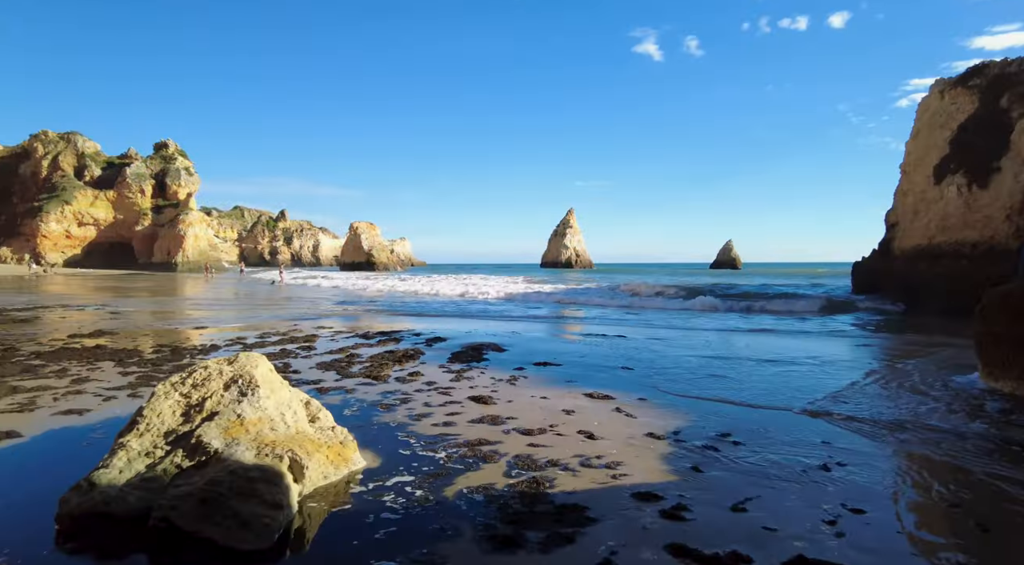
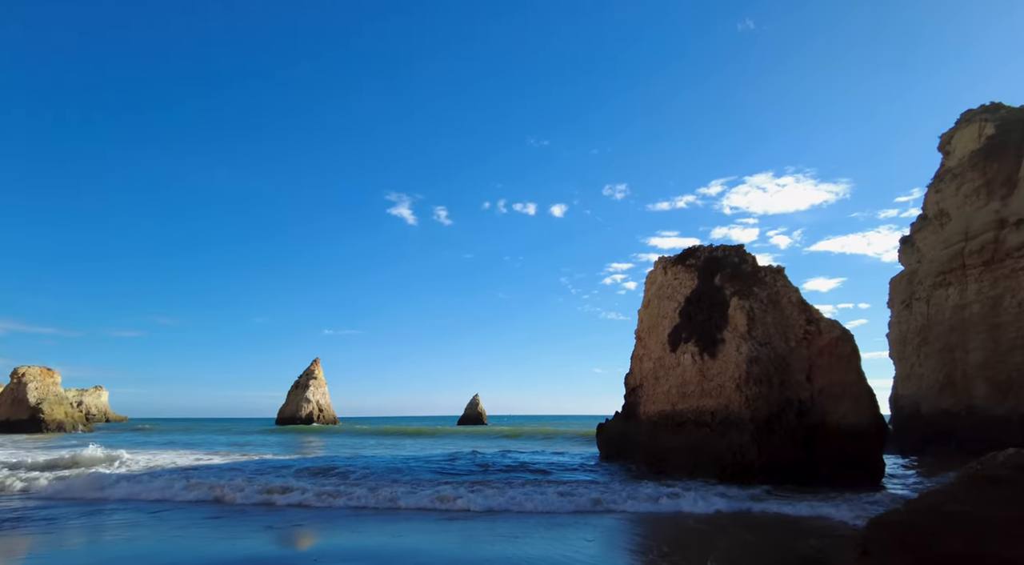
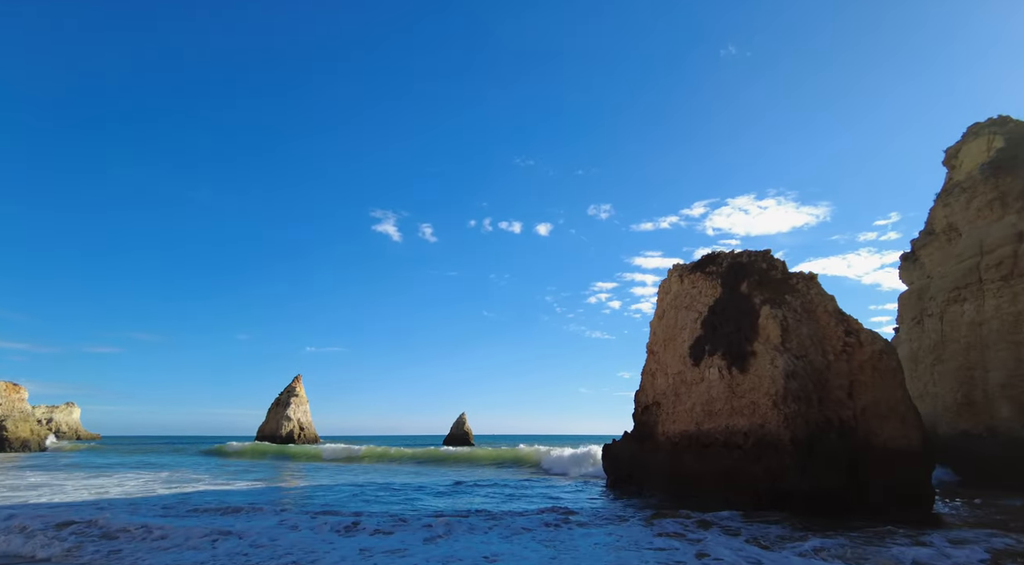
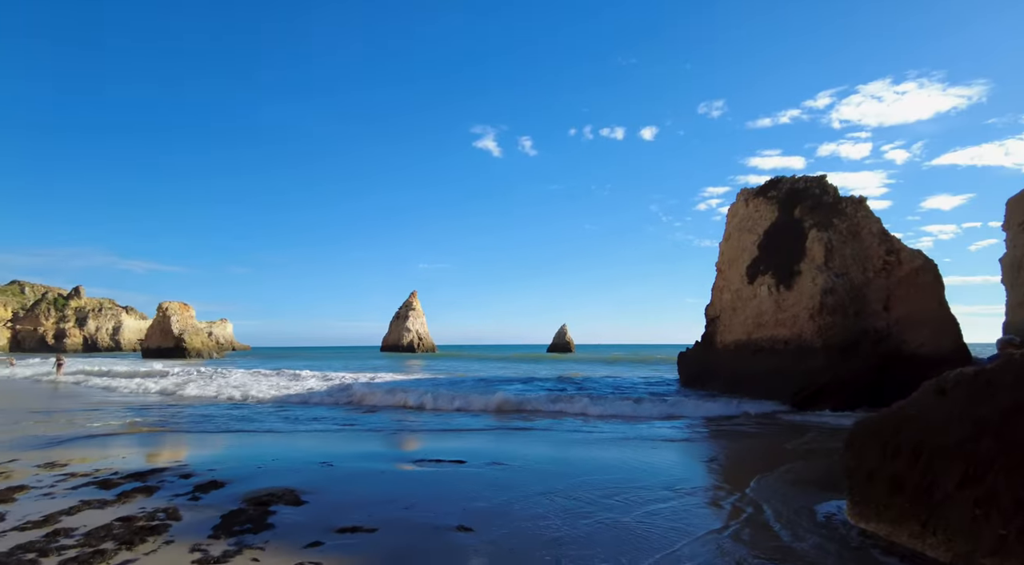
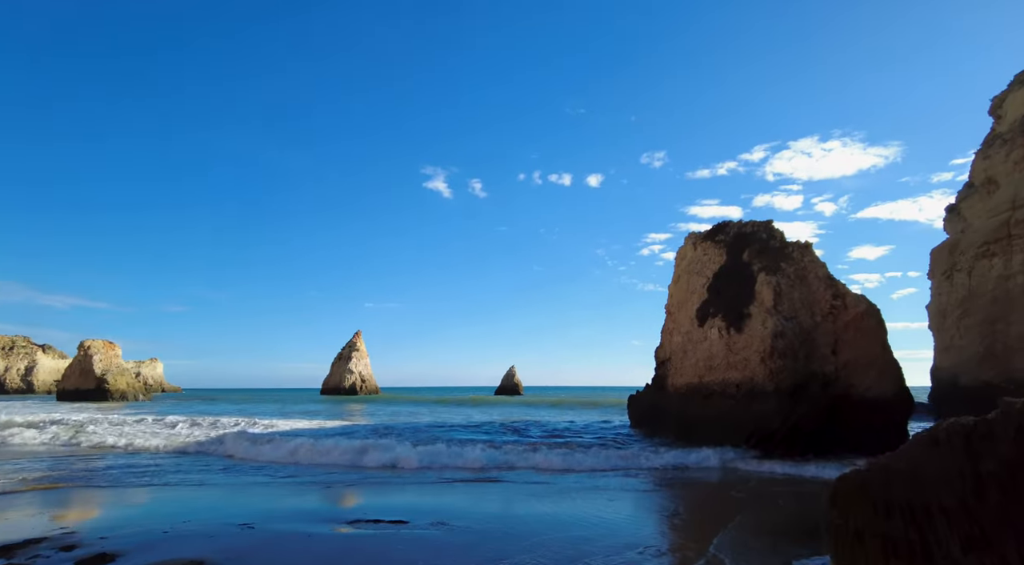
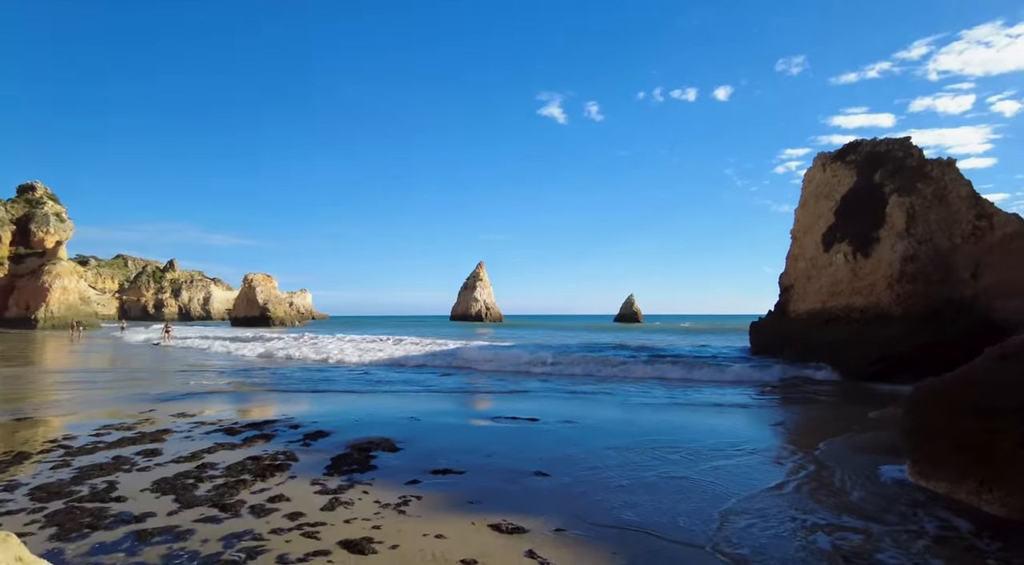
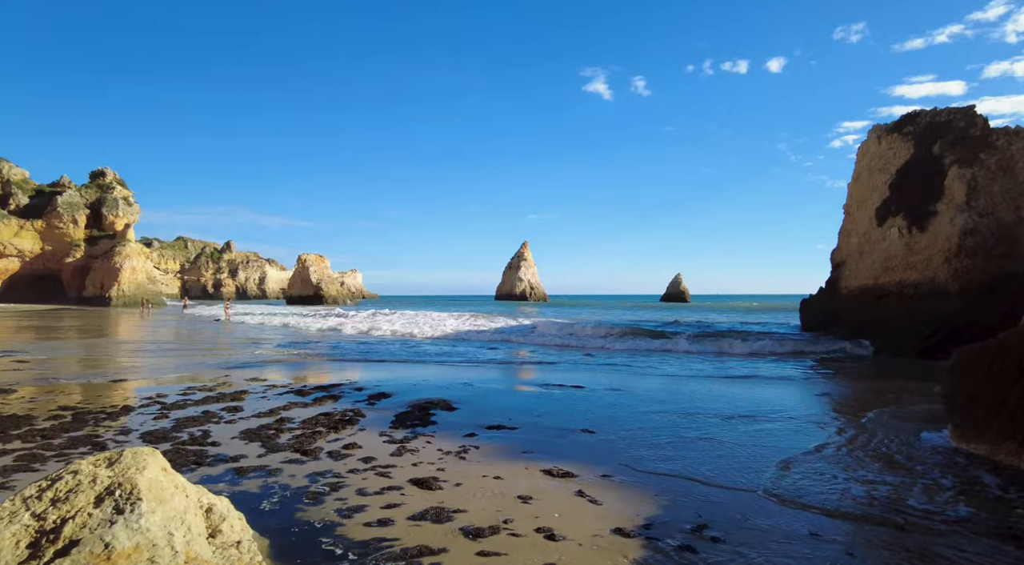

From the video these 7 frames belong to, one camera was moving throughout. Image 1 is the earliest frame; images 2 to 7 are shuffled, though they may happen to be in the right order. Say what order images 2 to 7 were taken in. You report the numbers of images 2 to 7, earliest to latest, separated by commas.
7, 6, 4, 5, 2, 3
